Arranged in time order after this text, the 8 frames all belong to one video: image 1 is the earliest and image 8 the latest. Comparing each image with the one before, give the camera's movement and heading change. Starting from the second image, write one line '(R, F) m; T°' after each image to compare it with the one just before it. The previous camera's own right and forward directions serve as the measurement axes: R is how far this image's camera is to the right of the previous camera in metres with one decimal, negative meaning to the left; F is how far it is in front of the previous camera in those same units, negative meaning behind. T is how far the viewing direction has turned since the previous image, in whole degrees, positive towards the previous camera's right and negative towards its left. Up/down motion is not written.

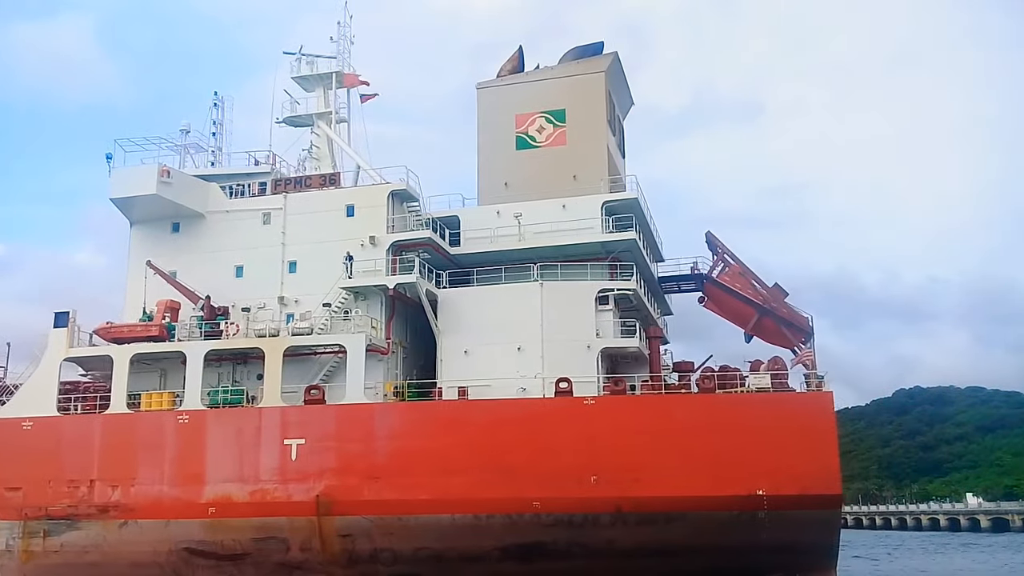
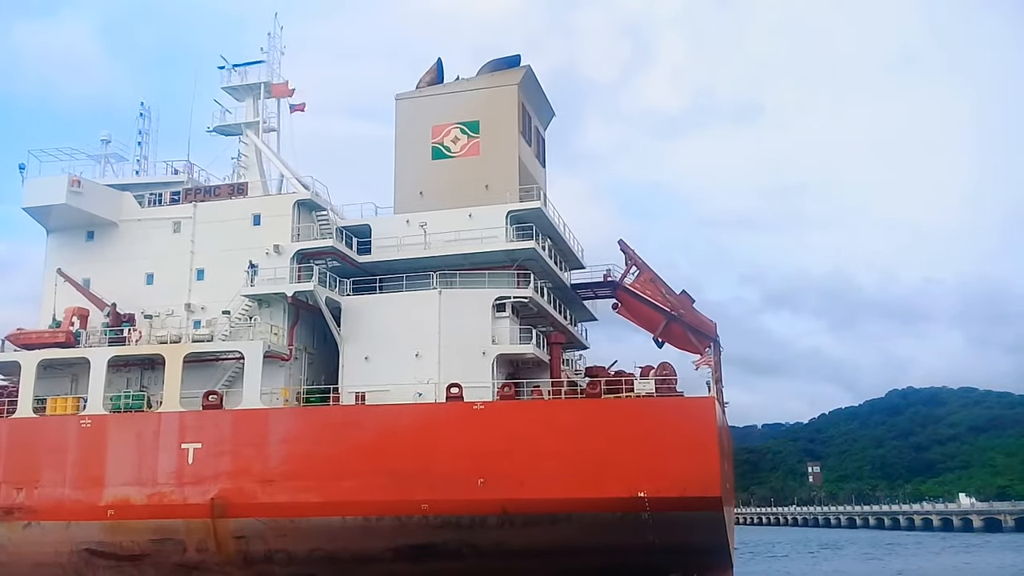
(+2.3, -0.5) m; 0°
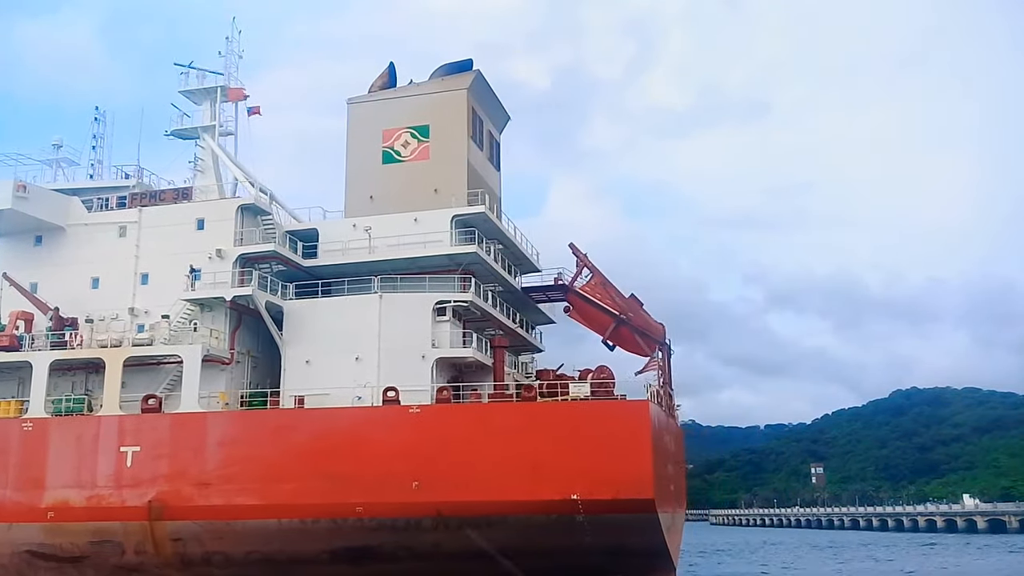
(+1.5, -0.1) m; 0°
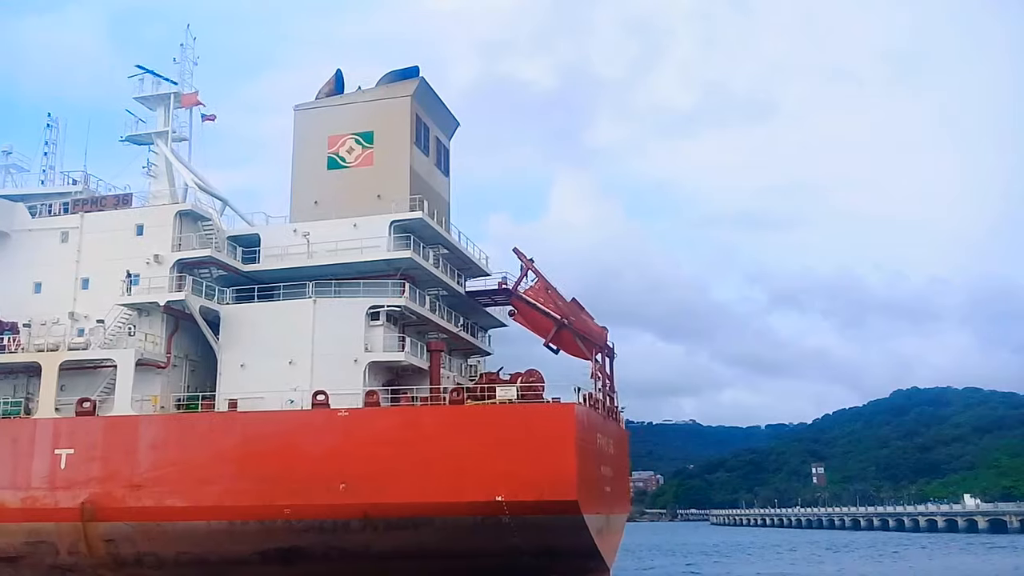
(+1.7, -0.3) m; 0°
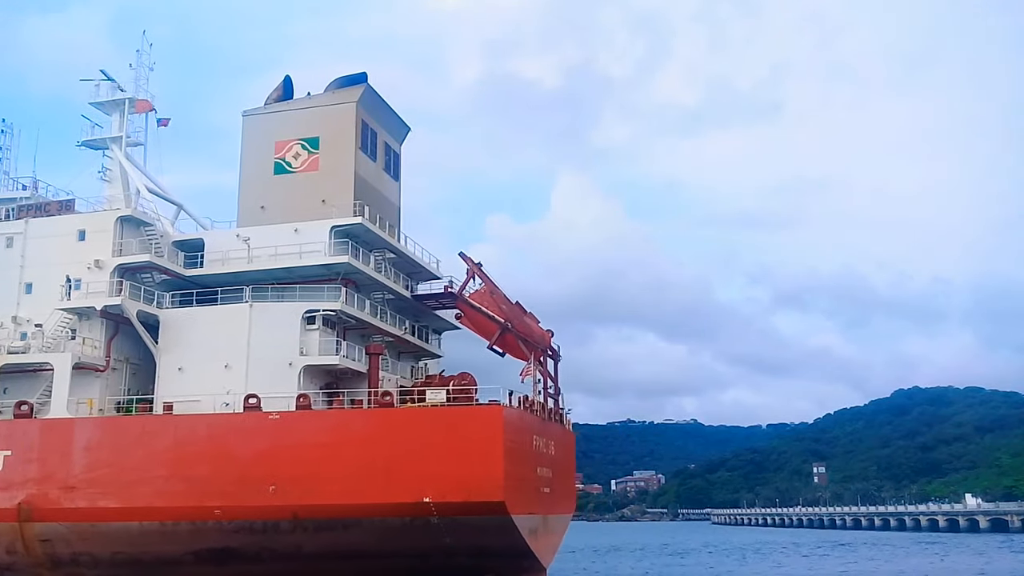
(+1.7, -0.3) m; 0°
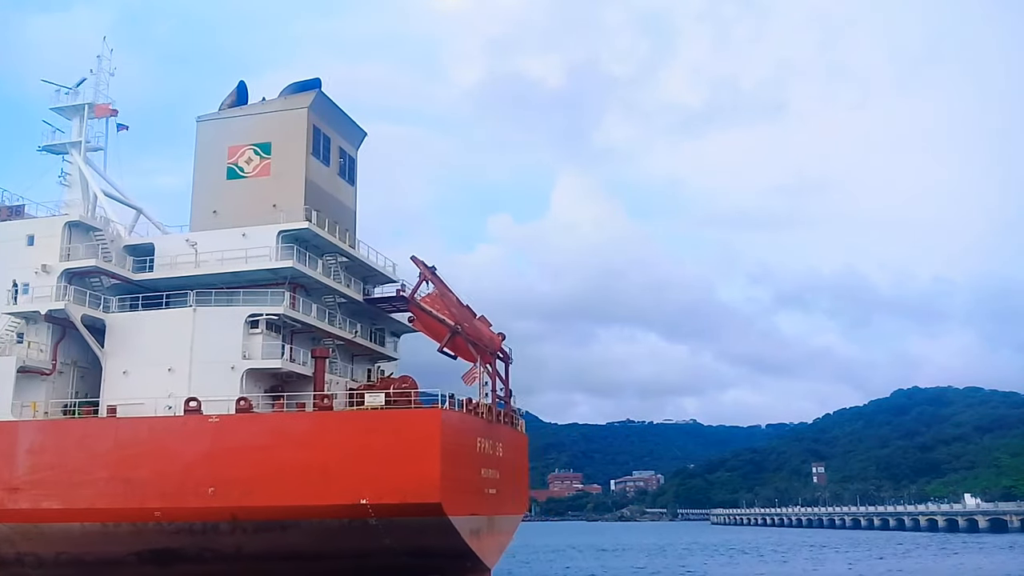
(+1.5, -0.2) m; 0°
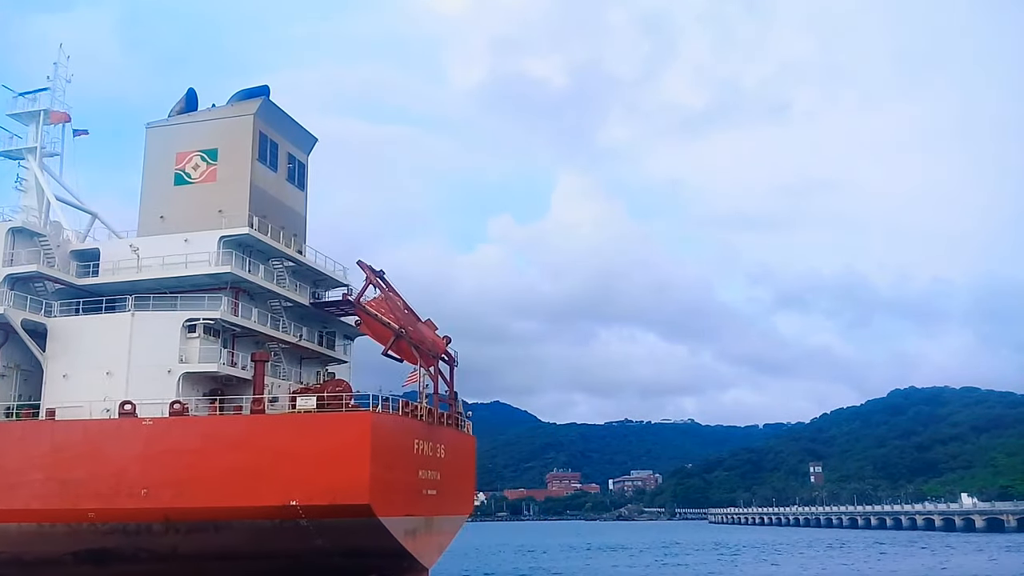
(+1.7, -0.4) m; 0°
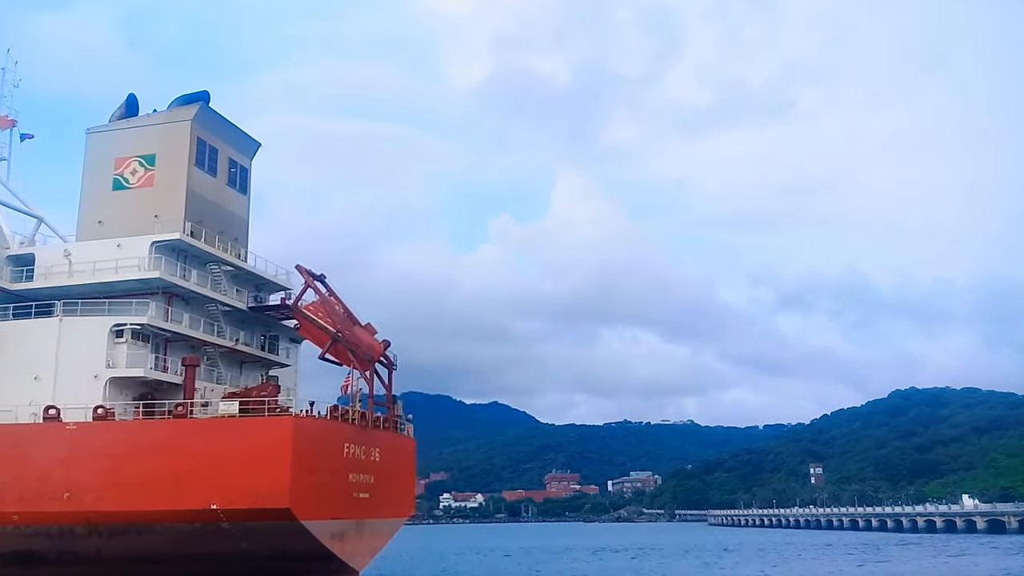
(+1.9, -0.1) m; 0°
